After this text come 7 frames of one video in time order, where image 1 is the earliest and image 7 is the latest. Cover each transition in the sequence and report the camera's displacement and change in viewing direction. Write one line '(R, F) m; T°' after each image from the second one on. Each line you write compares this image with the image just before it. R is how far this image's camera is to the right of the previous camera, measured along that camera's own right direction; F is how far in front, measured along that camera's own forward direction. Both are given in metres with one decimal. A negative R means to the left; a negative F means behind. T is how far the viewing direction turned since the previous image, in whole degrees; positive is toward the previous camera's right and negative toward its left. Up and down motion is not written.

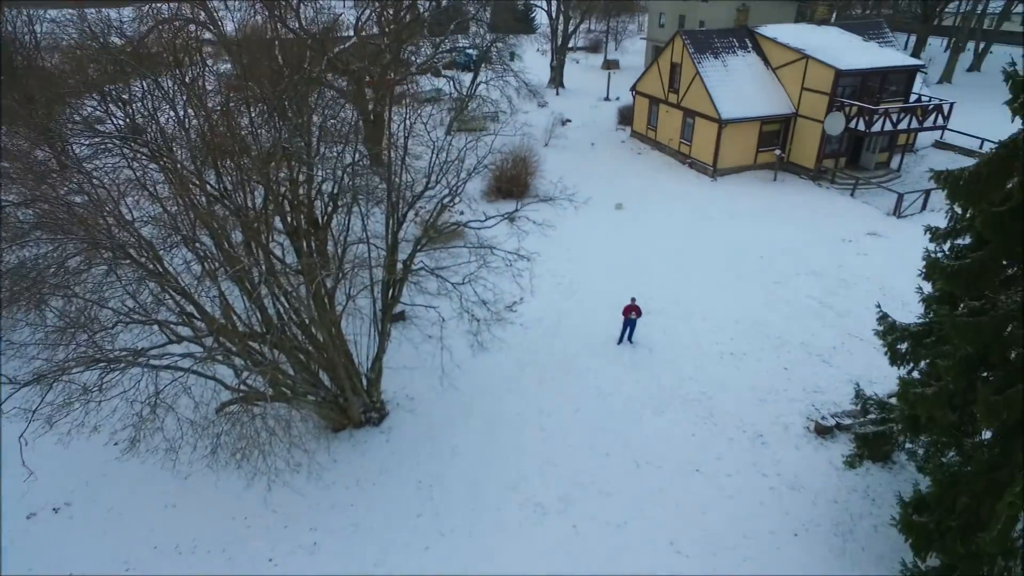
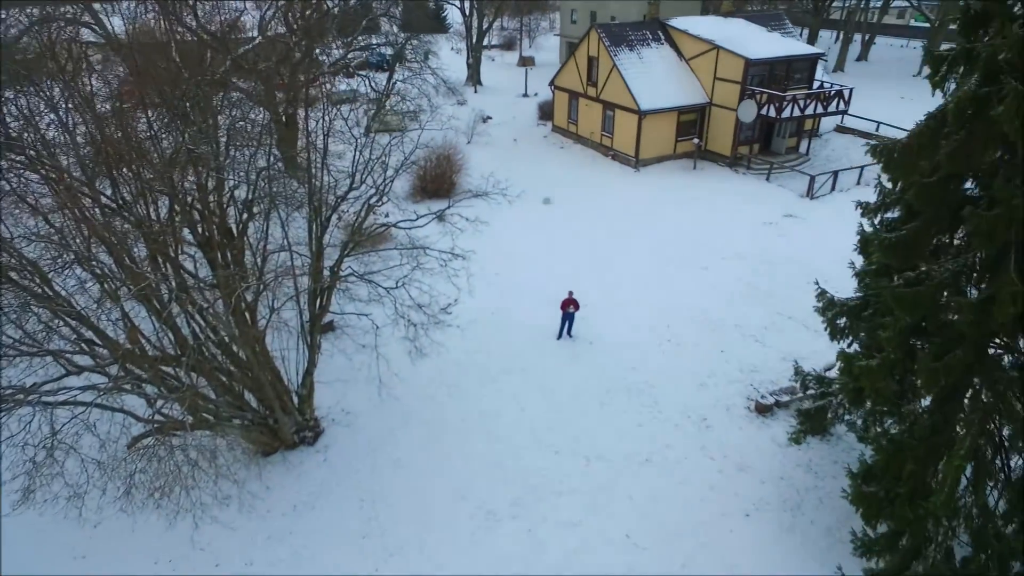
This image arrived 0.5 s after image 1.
(-0.2, +0.4) m; +7°
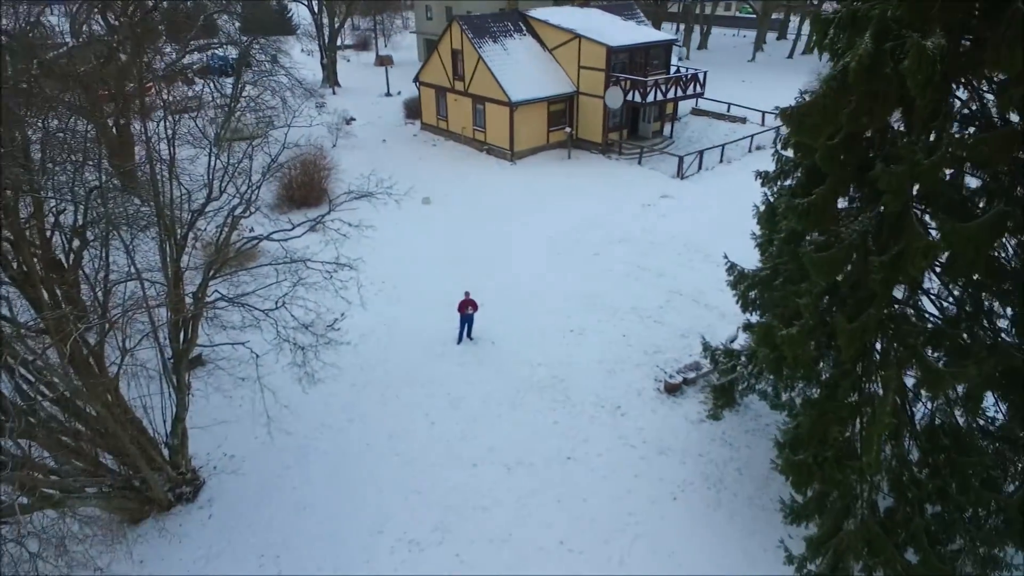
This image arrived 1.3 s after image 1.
(-0.3, +0.8) m; +11°
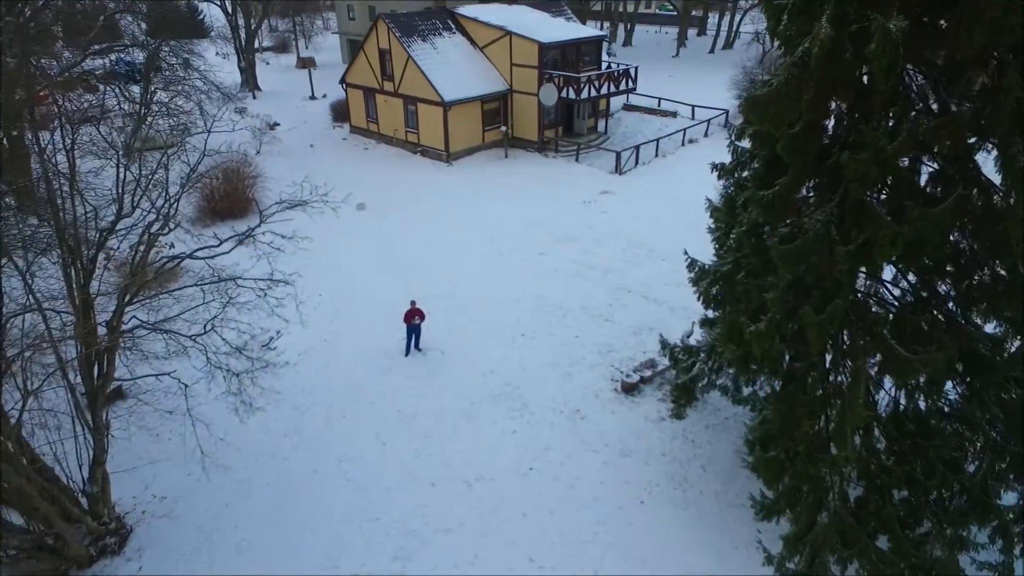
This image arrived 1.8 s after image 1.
(-0.2, +0.5) m; +6°
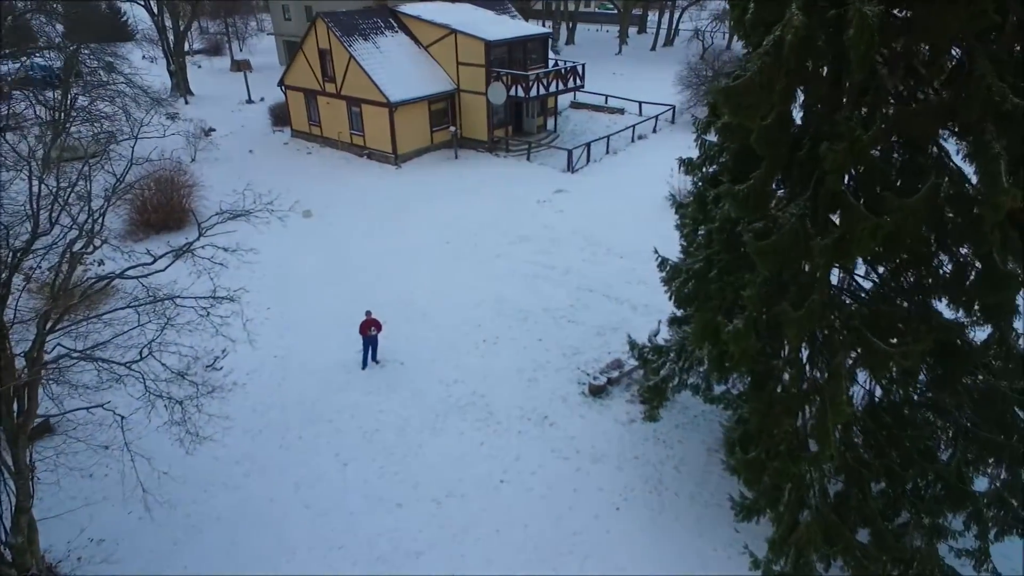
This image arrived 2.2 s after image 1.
(-0.2, +0.4) m; +5°
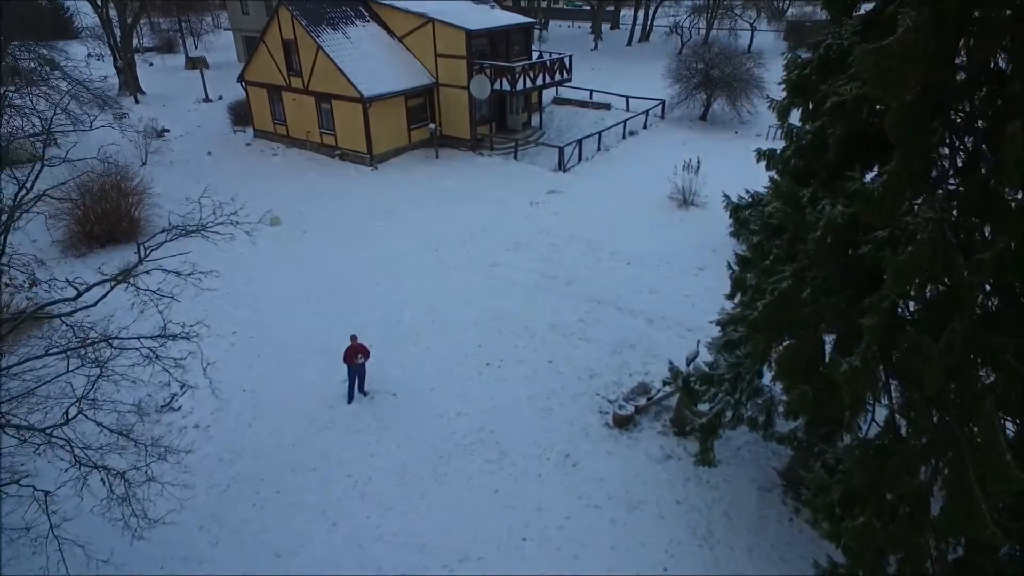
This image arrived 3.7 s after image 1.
(-0.7, +1.7) m; +3°
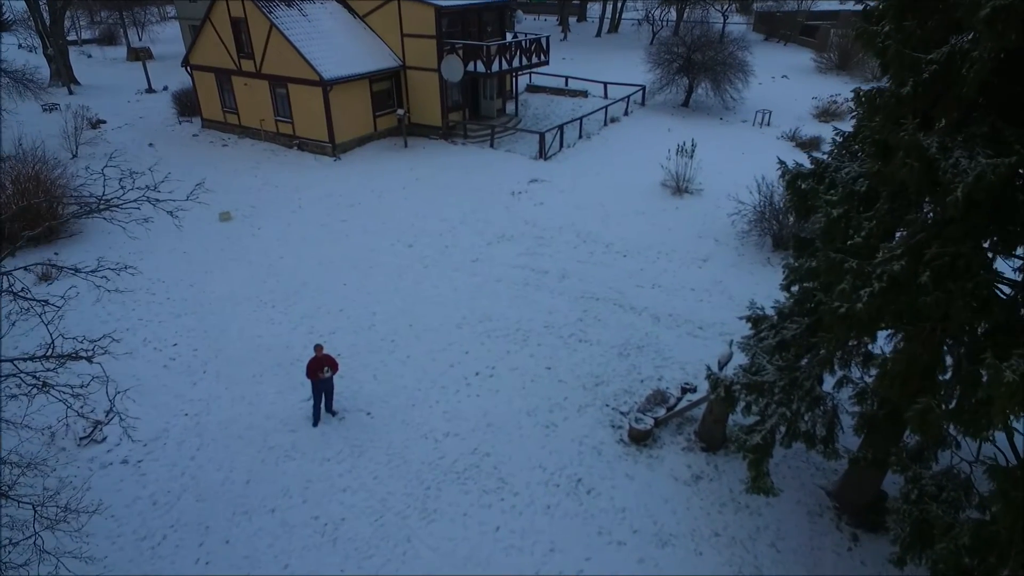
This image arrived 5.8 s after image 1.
(-0.4, +1.6) m; +3°
